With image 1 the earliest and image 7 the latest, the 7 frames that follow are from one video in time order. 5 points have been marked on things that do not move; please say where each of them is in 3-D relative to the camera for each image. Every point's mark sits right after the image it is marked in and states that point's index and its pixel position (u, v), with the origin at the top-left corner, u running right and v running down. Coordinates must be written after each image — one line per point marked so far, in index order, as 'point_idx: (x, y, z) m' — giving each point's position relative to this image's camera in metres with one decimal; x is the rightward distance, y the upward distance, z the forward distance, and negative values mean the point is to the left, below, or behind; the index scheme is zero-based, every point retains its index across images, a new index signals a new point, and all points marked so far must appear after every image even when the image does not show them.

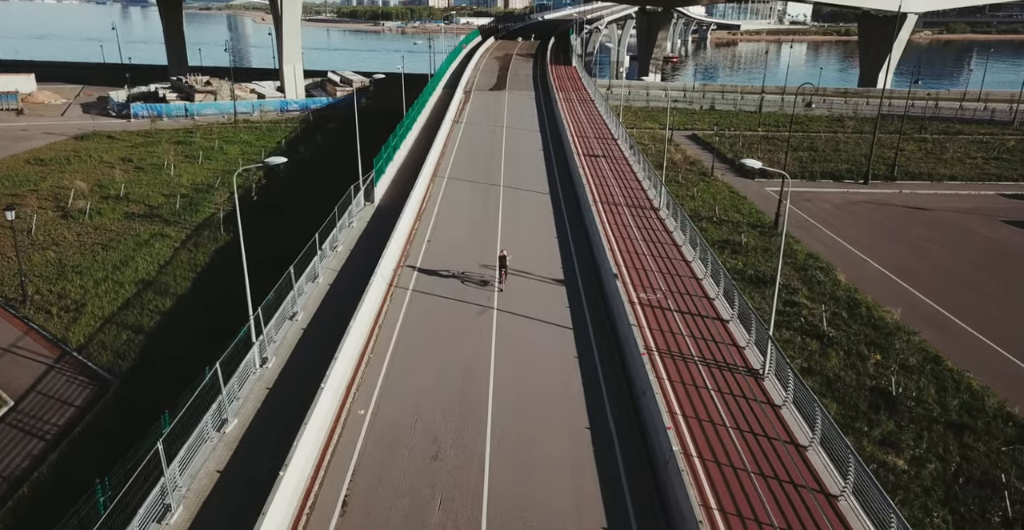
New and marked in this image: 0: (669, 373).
0: (+4.0, -2.7, +19.9) m
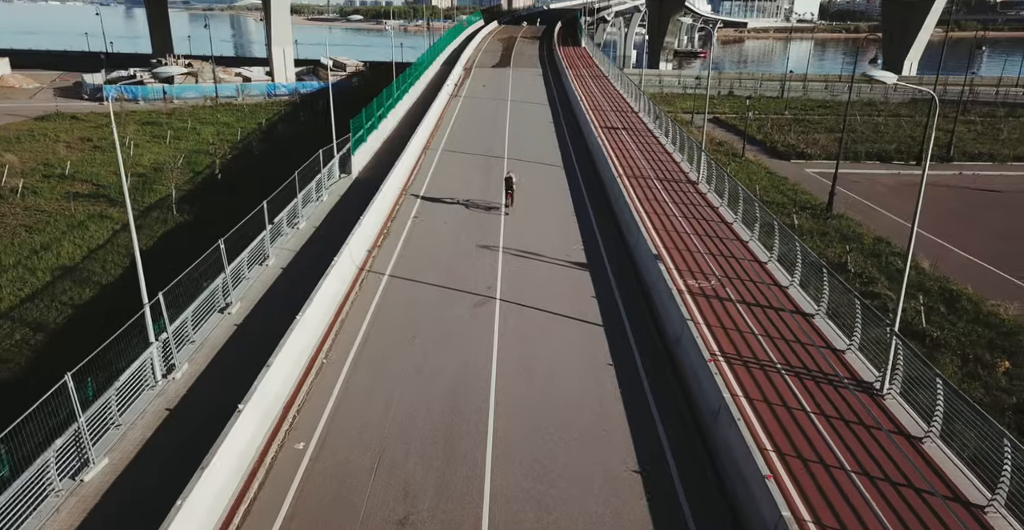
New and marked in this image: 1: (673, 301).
0: (+4.2, -2.2, +13.9) m
1: (+3.8, -0.8, +17.8) m
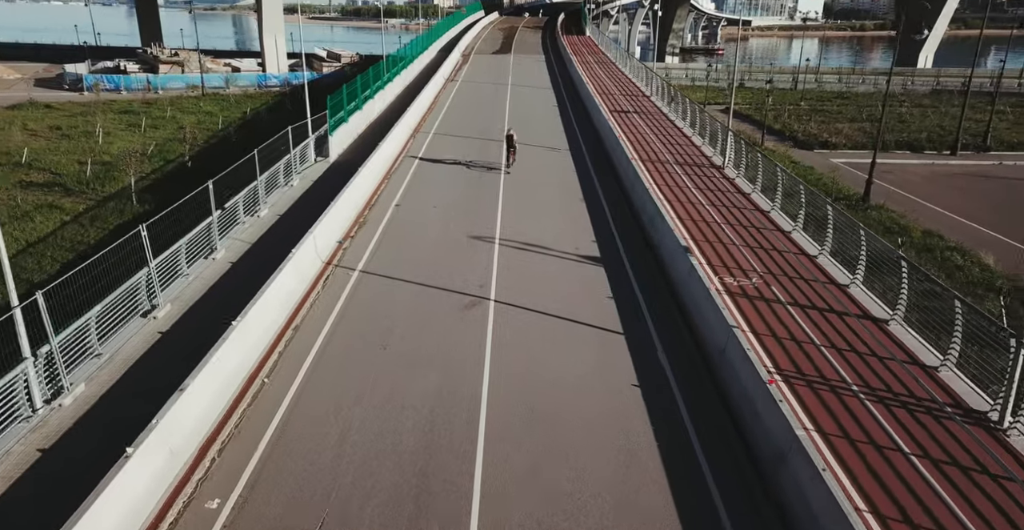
0: (+4.1, -2.0, +10.5) m
1: (+3.7, -0.7, +14.4) m
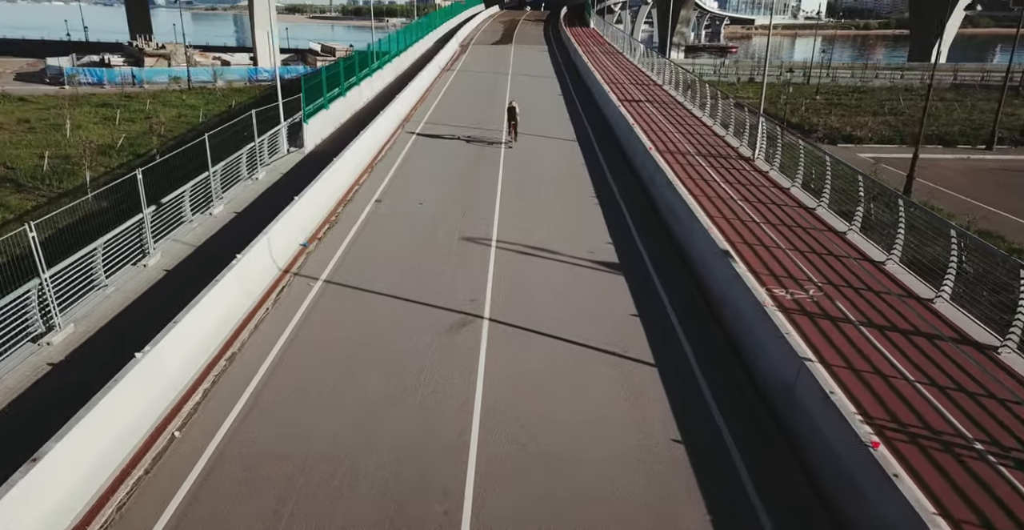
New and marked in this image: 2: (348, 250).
0: (+4.1, -2.2, +7.5) m
1: (+3.7, -0.8, +11.4) m
2: (-3.5, +0.4, +16.7) m
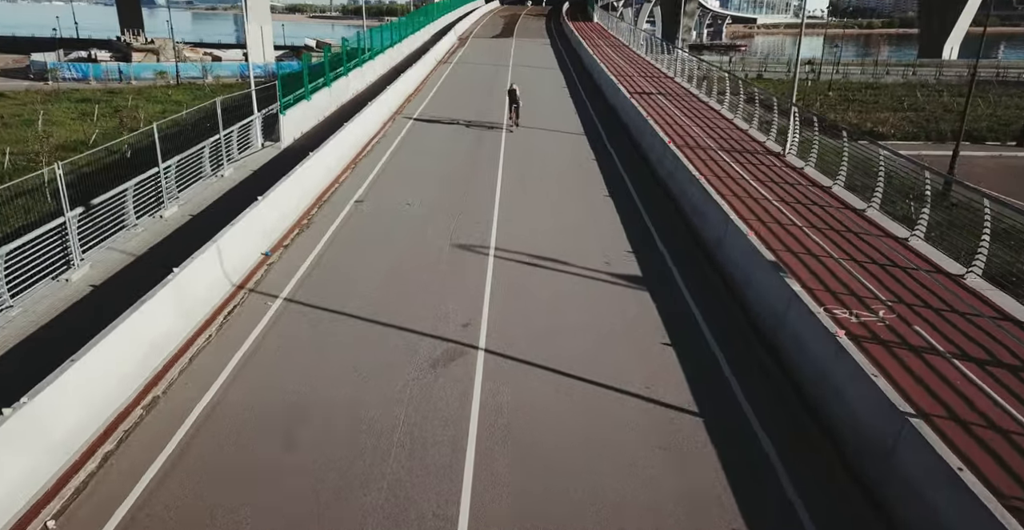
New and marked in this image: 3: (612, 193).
0: (+4.1, -2.4, +5.1) m
1: (+3.7, -1.0, +9.0) m
2: (-3.5, +0.2, +14.3) m
3: (+2.3, +1.7, +18.3) m
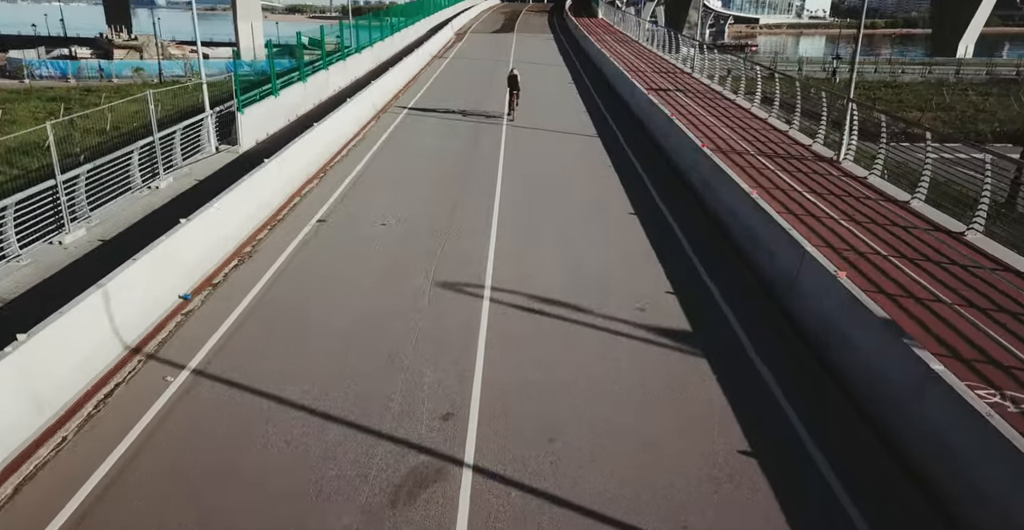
0: (+4.1, -2.9, +1.9) m
1: (+3.8, -1.6, +5.9) m
2: (-3.5, -0.4, +11.2) m
3: (+2.3, +1.1, +15.1) m
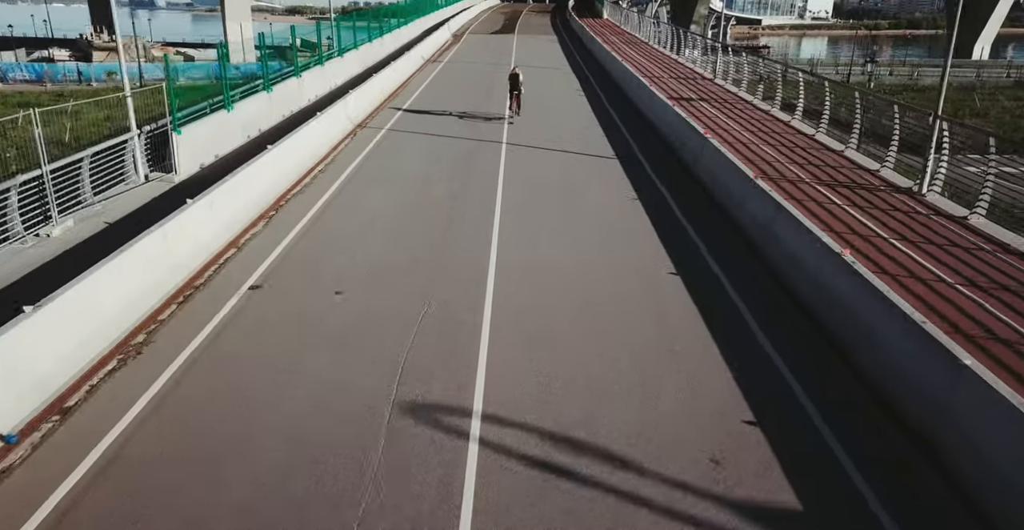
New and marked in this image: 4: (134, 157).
0: (+4.1, -3.9, -1.3) m
1: (+3.8, -2.5, +2.6) m
2: (-3.5, -1.3, +7.9) m
3: (+2.3, +0.1, +11.8) m
4: (-6.2, +1.9, +12.7) m
